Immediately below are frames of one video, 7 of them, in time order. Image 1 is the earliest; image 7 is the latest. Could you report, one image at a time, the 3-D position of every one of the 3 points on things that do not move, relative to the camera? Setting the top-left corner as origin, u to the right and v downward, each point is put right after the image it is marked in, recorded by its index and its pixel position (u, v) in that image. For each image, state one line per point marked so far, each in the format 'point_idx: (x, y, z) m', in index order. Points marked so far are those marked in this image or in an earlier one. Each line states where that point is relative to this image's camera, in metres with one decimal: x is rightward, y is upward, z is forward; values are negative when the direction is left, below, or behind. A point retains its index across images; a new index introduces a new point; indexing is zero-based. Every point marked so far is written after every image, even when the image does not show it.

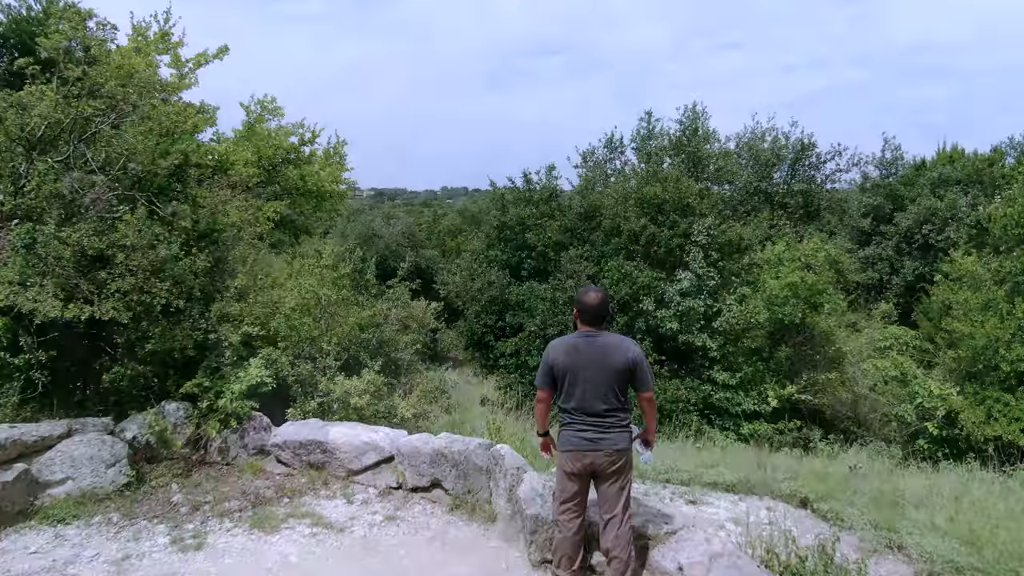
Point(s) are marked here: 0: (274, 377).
0: (-1.5, -0.6, +5.4) m
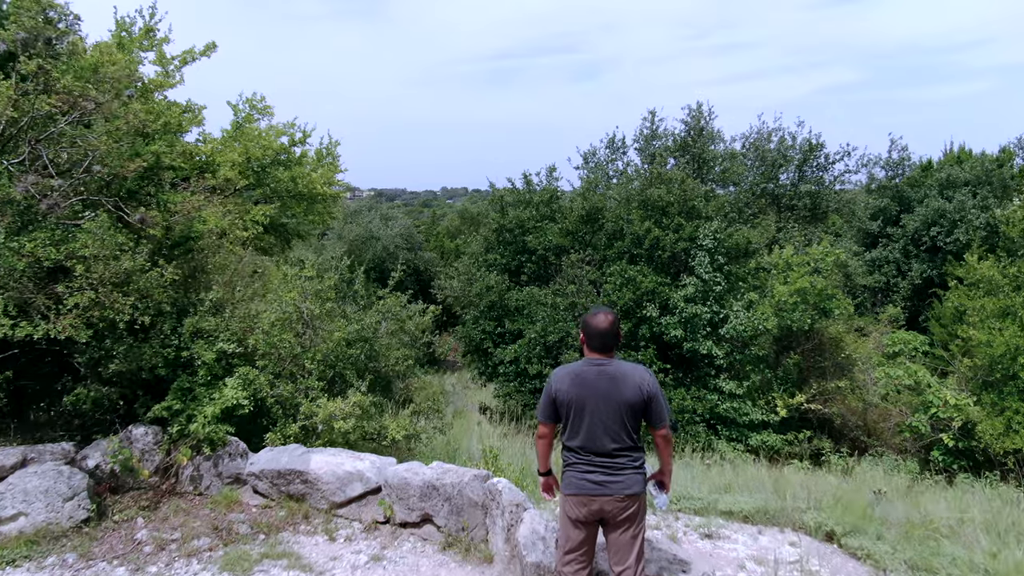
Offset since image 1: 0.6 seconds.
0: (-1.5, -0.6, +5.0) m
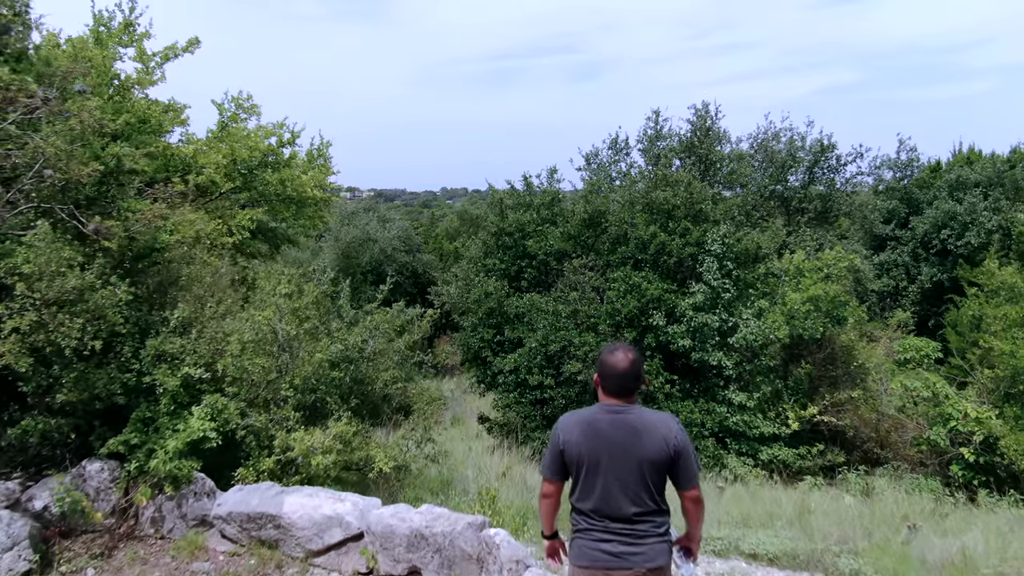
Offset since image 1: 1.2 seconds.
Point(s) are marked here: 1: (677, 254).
0: (-1.5, -0.7, +4.4) m
1: (+2.3, +0.5, +11.8) m
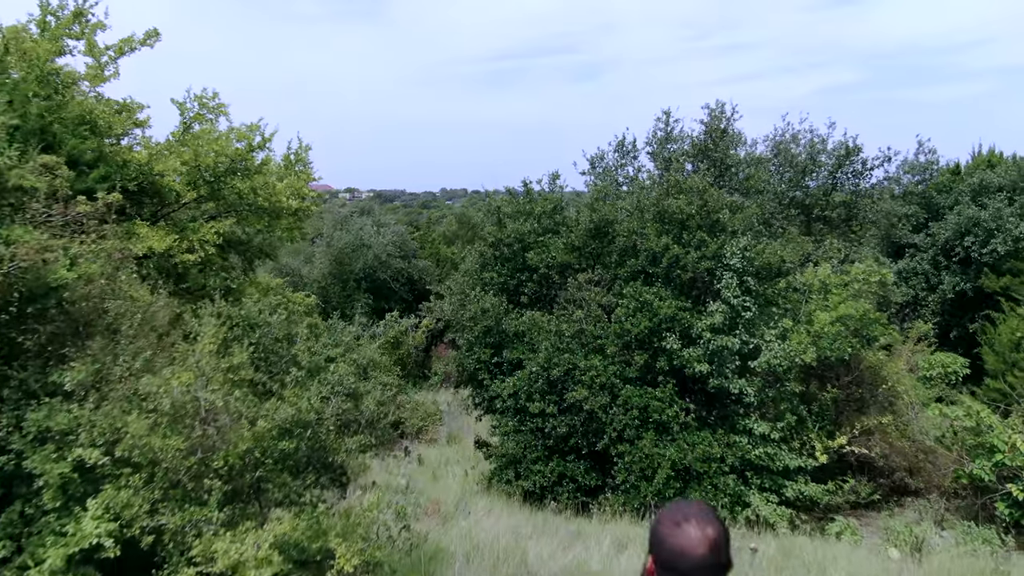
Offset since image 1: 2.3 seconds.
0: (-1.5, -1.0, +3.4) m
1: (+2.2, +0.2, +10.7) m
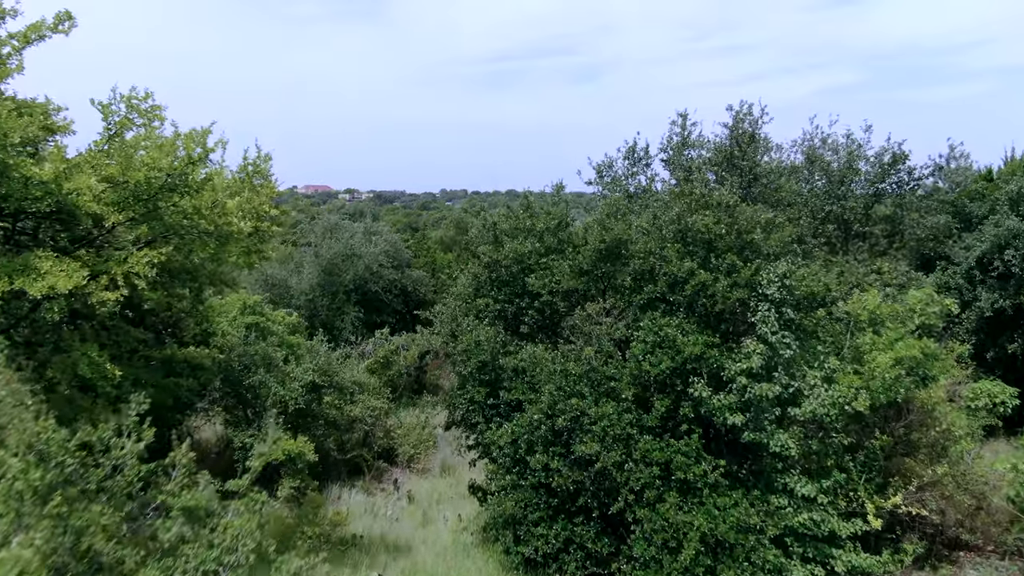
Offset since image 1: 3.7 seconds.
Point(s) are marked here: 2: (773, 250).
0: (-1.5, -1.3, +1.8) m
1: (+2.2, -0.1, +9.1) m
2: (+2.9, +0.4, +9.7) m
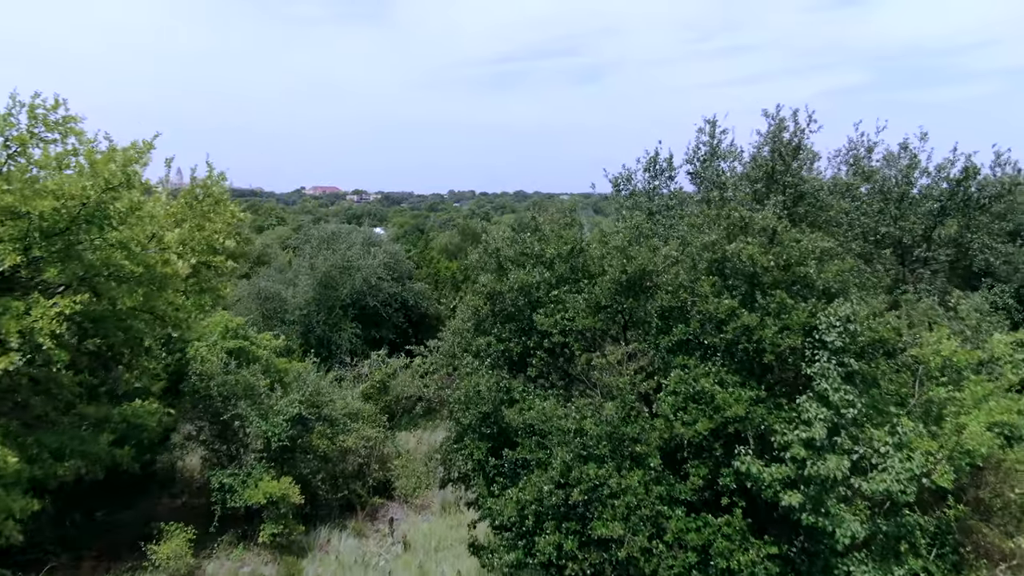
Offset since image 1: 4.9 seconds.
0: (-1.6, -1.7, +0.2) m
1: (+2.3, -0.5, +7.5) m
2: (+3.0, 0.0, +8.1) m
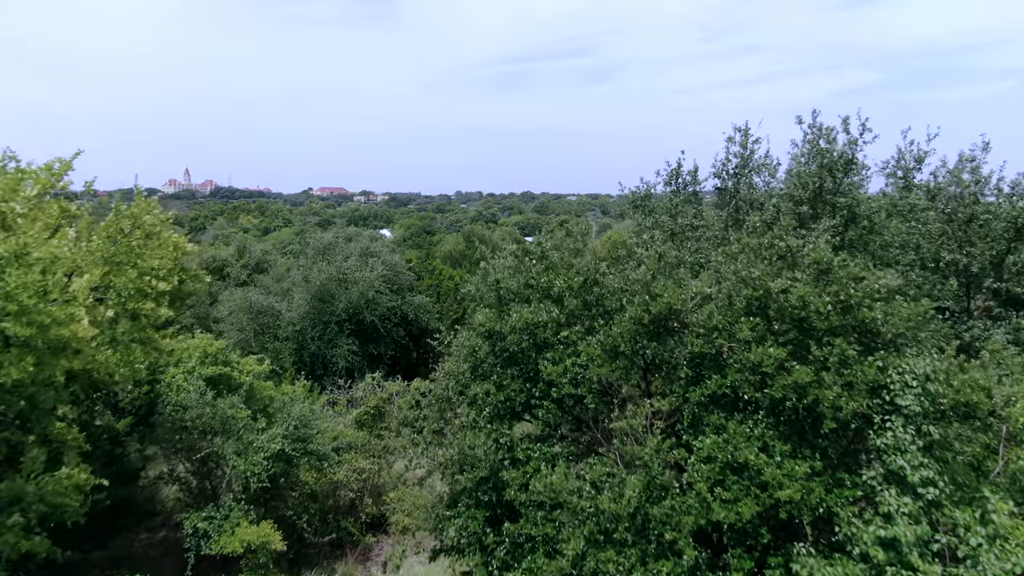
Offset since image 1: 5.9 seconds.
0: (-1.6, -2.0, -1.1) m
1: (+2.3, -0.9, +6.1) m
2: (+3.0, -0.3, +6.7) m
